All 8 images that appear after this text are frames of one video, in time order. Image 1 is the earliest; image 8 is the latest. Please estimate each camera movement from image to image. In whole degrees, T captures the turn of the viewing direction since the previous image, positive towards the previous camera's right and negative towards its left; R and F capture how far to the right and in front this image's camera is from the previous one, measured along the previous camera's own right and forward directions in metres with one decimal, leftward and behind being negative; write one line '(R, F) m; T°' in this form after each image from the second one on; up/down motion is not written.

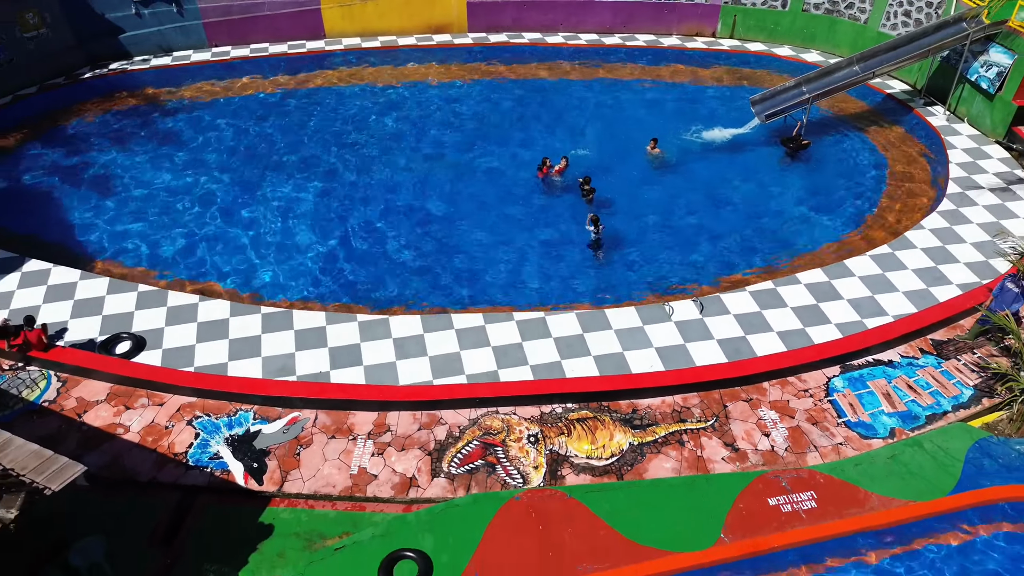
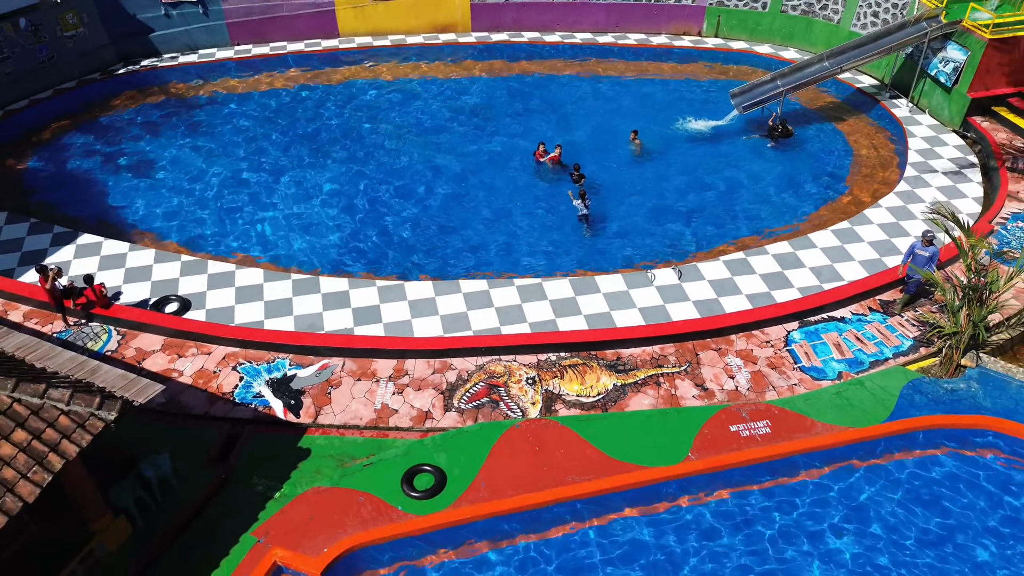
(0.0, -1.6) m; 0°
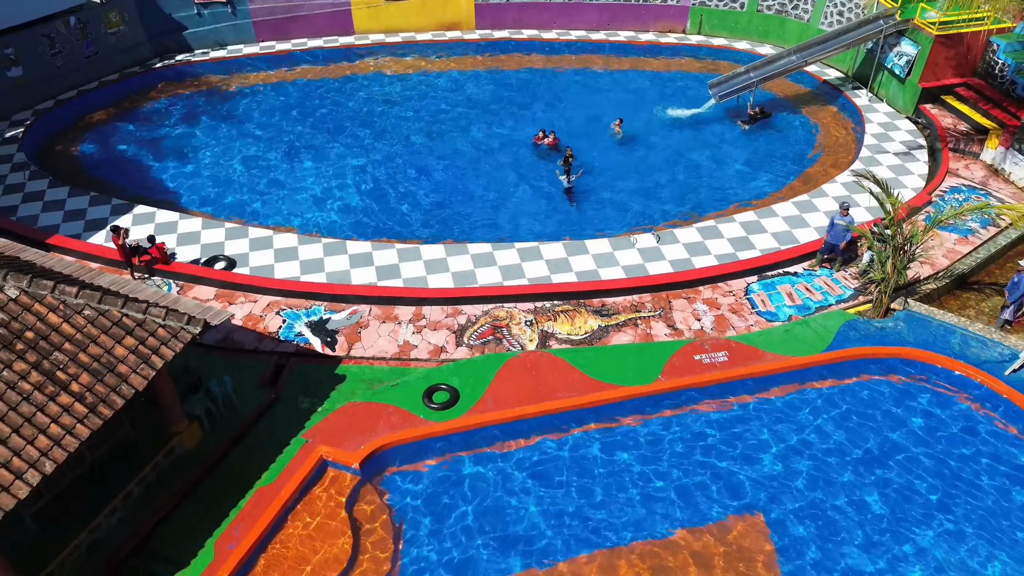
(0.0, -2.1) m; 0°
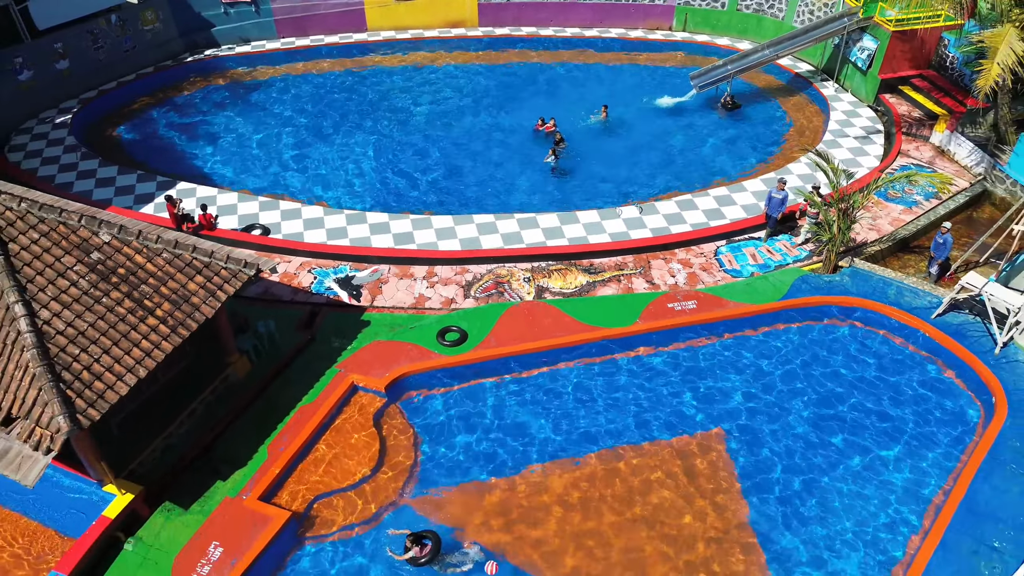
(0.0, -2.1) m; 0°
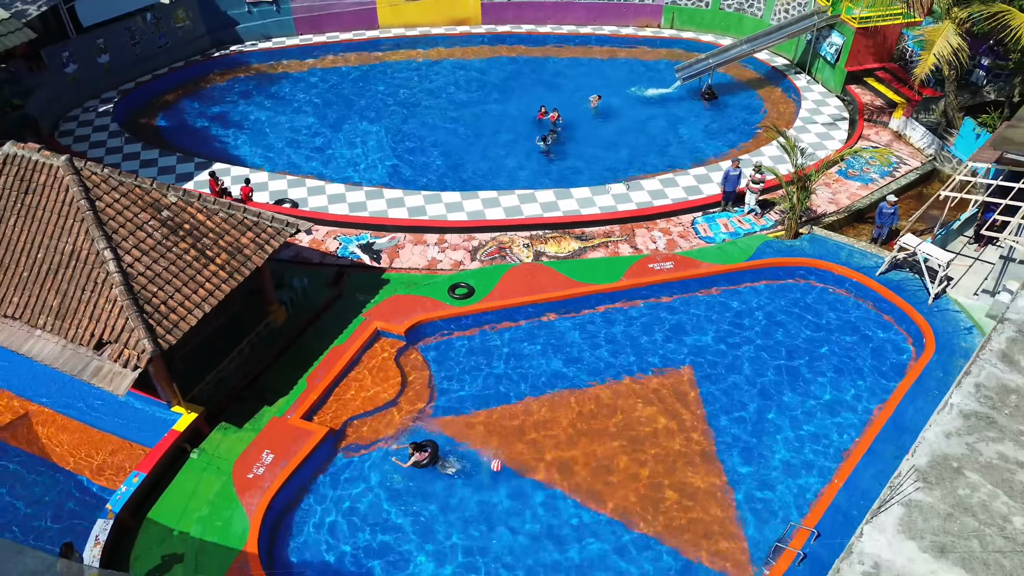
(0.0, -2.1) m; 0°
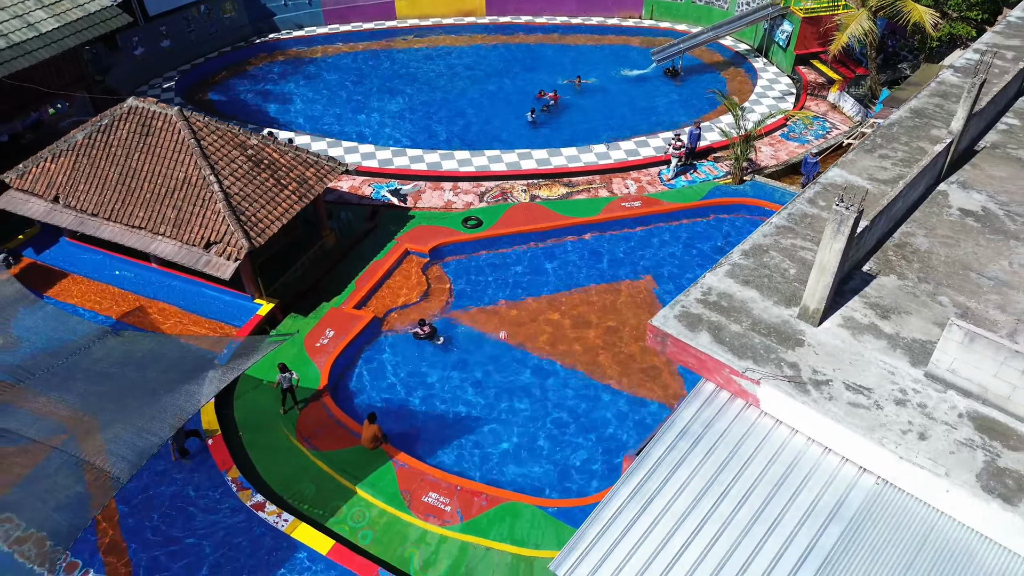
(0.0, -4.2) m; 0°
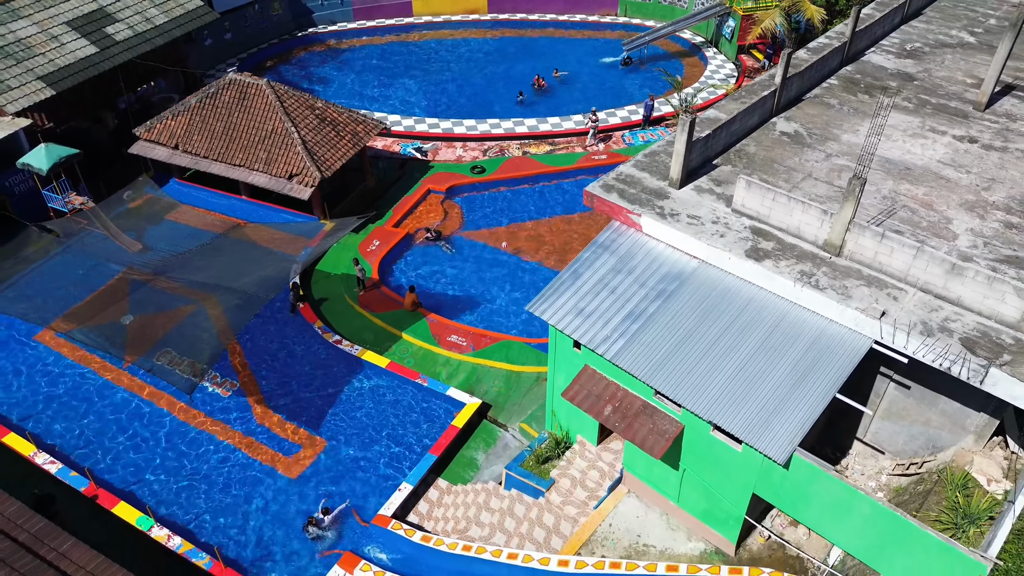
(+0.2, -6.5) m; 0°
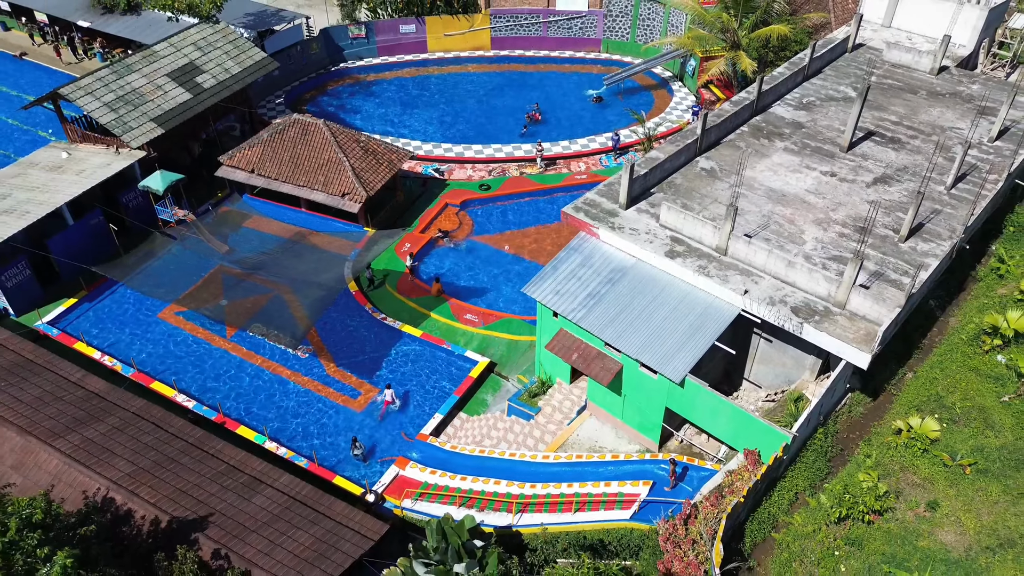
(0.0, -7.1) m; 0°
